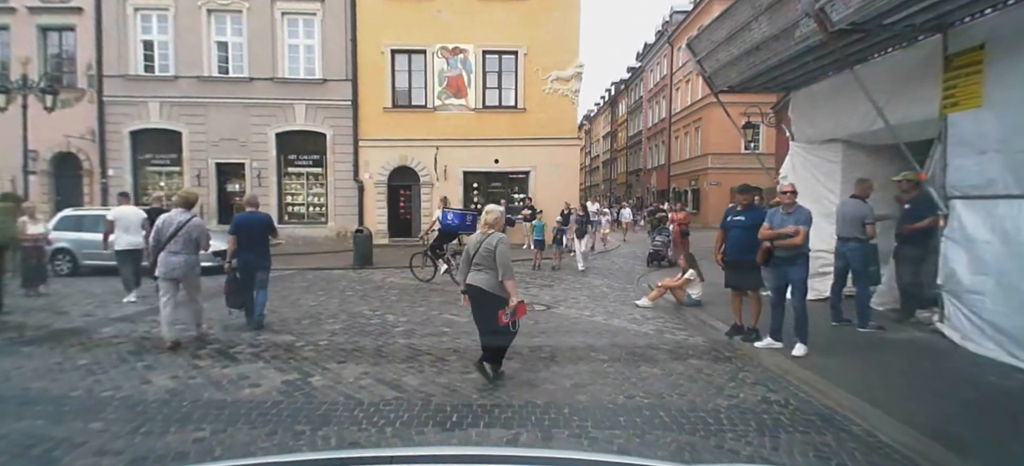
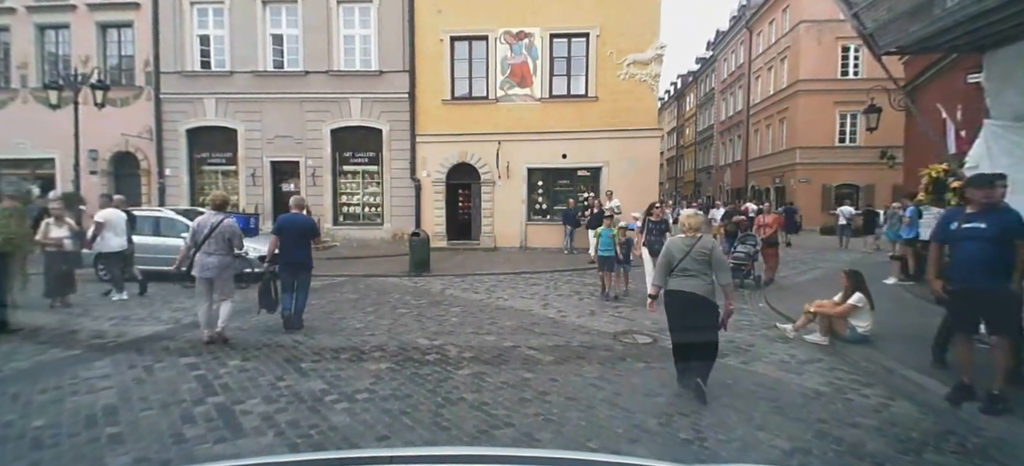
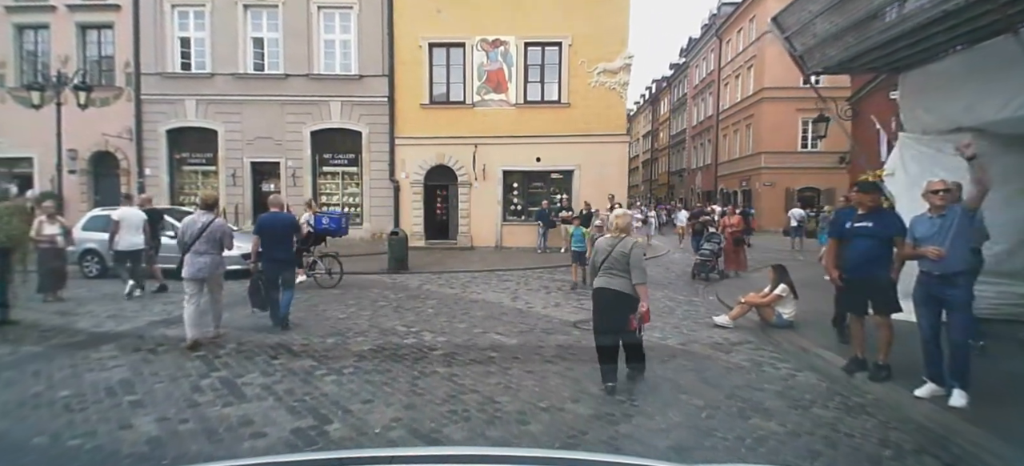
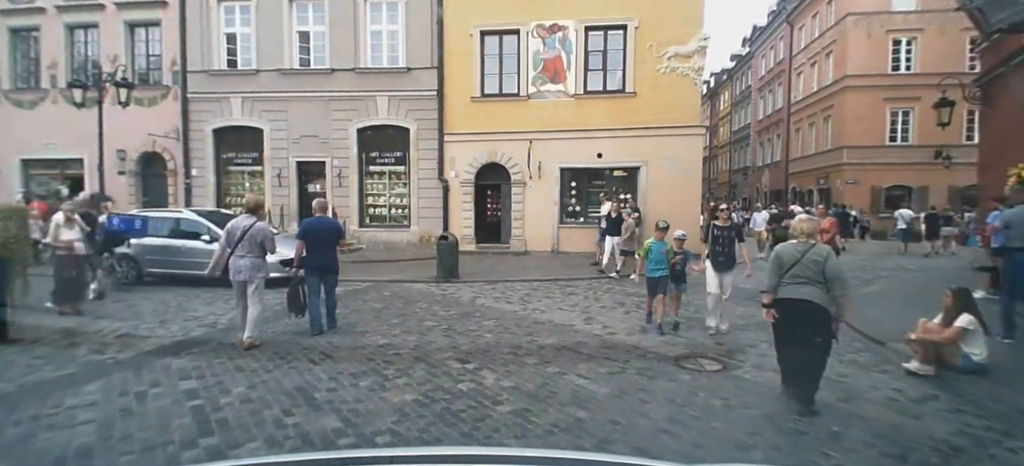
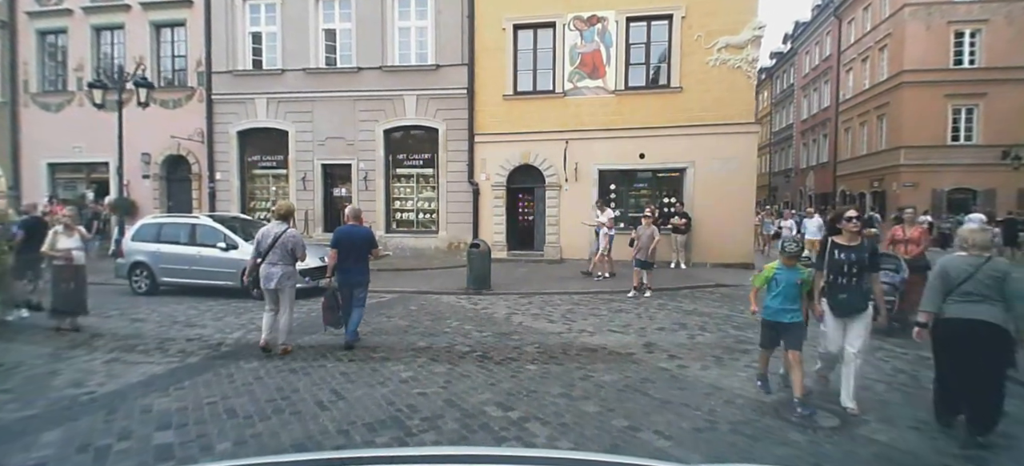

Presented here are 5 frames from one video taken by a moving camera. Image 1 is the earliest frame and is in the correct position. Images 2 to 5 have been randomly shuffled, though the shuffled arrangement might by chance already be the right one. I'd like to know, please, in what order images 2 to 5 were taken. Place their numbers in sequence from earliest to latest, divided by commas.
3, 2, 4, 5
